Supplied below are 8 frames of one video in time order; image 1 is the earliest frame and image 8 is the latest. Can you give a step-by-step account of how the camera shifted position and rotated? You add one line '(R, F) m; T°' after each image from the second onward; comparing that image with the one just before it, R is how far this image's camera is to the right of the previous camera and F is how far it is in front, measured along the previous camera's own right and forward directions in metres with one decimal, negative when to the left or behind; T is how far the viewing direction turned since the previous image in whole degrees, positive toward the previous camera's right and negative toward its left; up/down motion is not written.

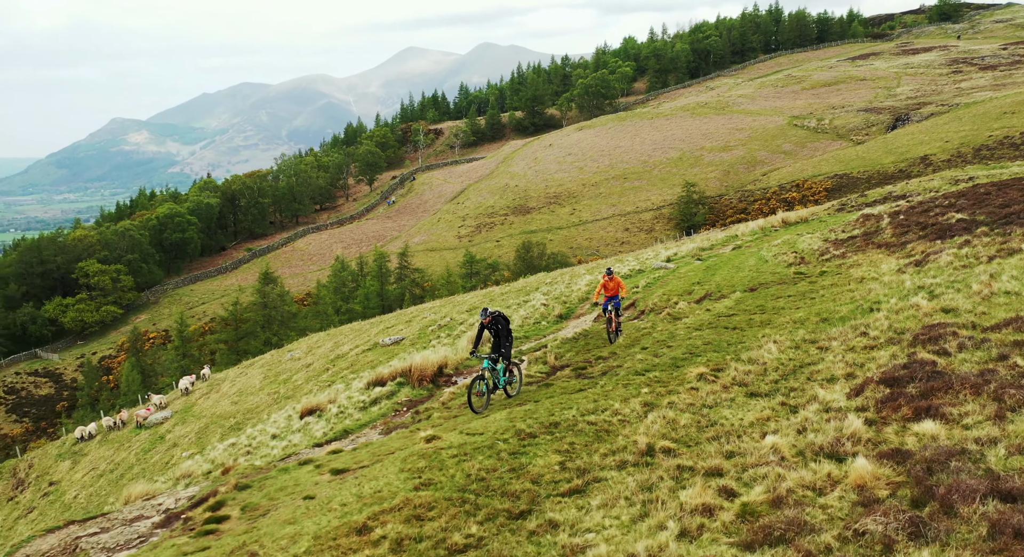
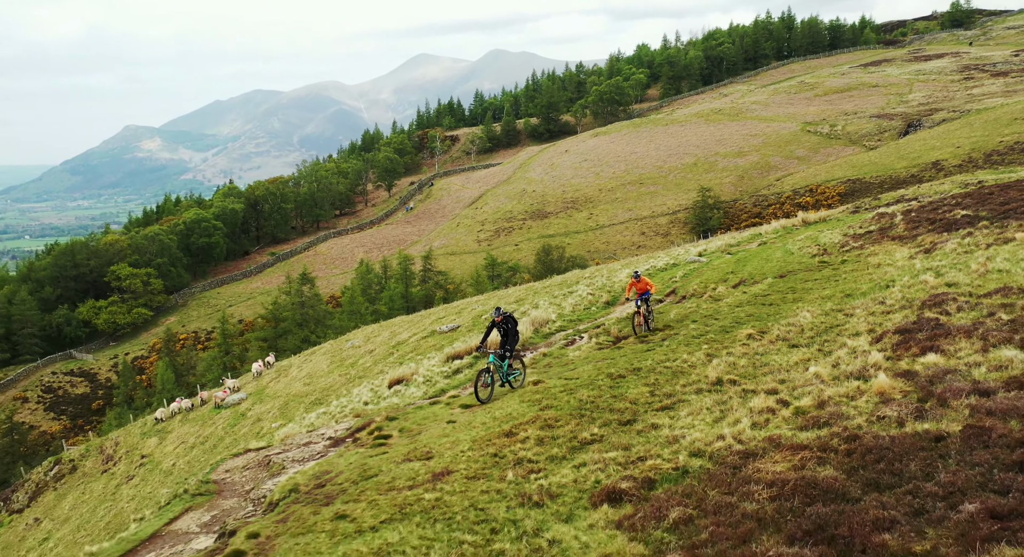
(-2.0, -3.9) m; -1°
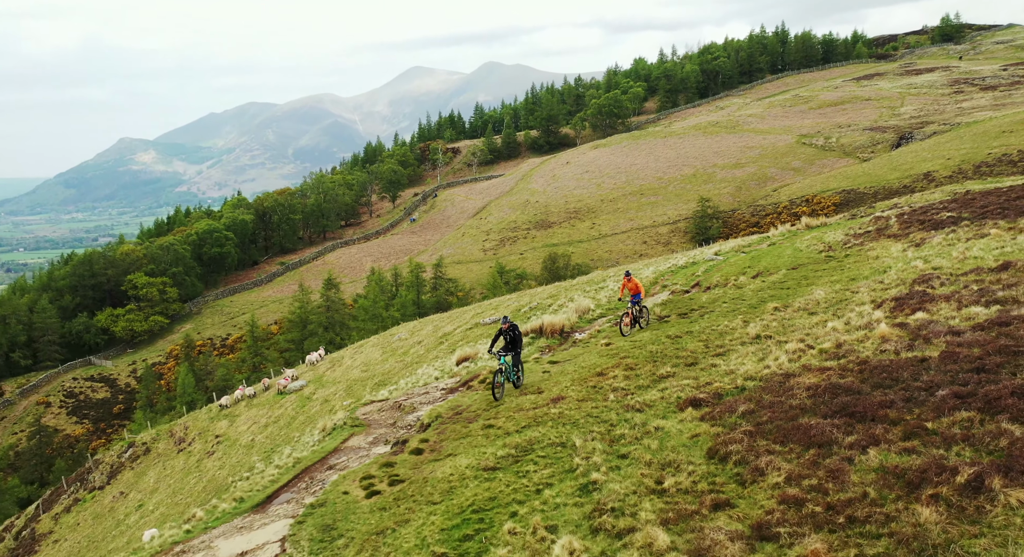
(-2.6, -4.8) m; 0°
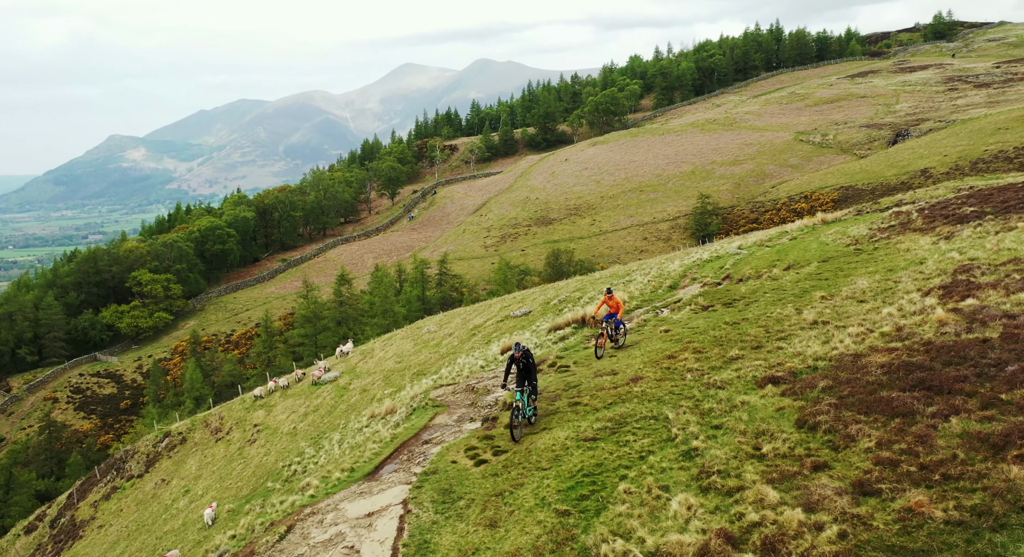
(-2.4, -1.3) m; +1°
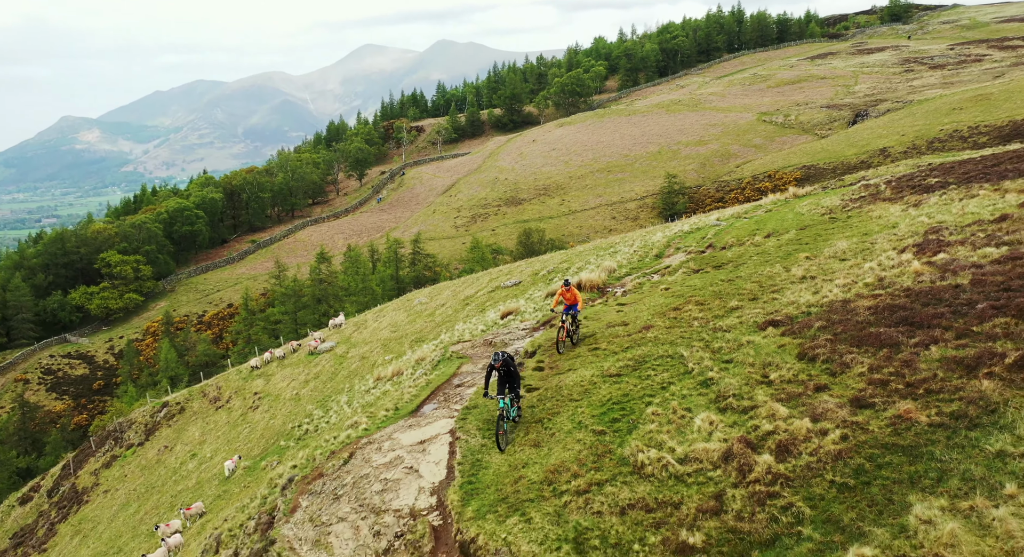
(-1.7, -1.9) m; +3°
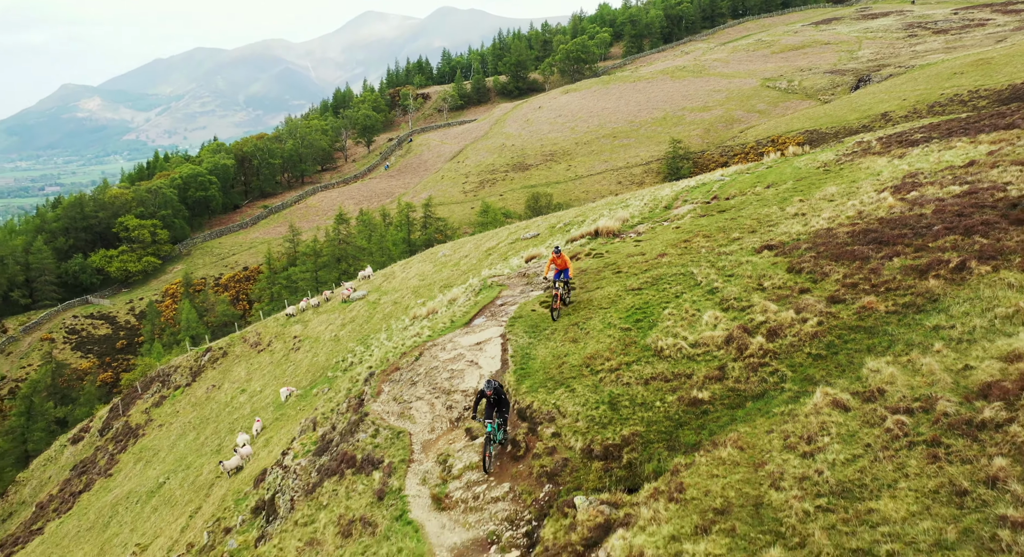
(-1.1, -4.0) m; 0°
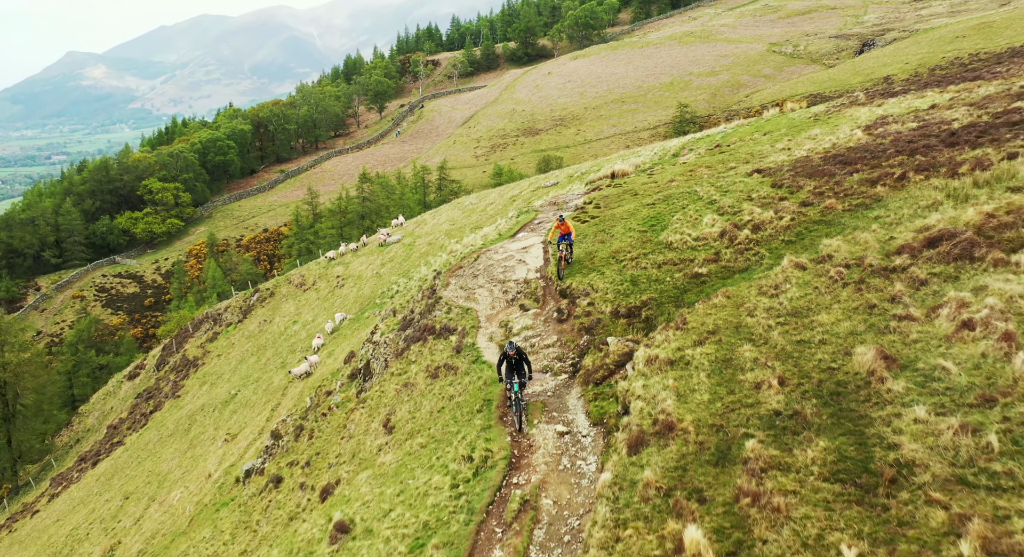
(-1.3, -5.8) m; 0°
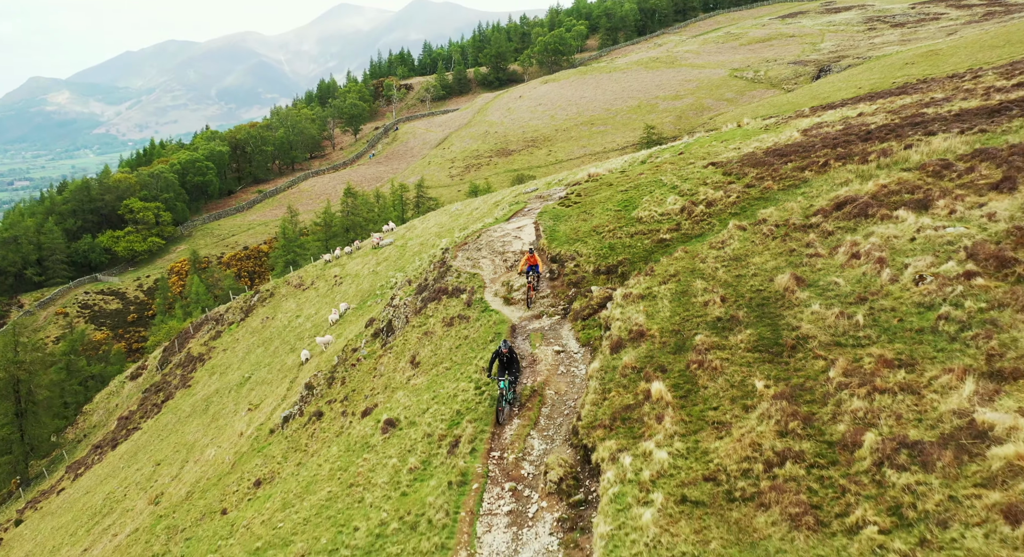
(-1.1, -5.3) m; +2°
